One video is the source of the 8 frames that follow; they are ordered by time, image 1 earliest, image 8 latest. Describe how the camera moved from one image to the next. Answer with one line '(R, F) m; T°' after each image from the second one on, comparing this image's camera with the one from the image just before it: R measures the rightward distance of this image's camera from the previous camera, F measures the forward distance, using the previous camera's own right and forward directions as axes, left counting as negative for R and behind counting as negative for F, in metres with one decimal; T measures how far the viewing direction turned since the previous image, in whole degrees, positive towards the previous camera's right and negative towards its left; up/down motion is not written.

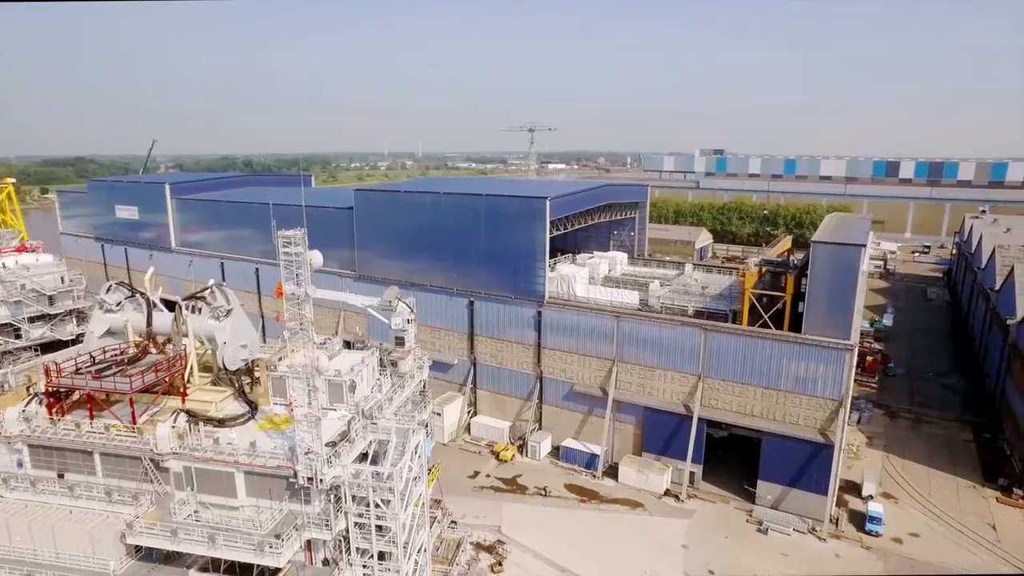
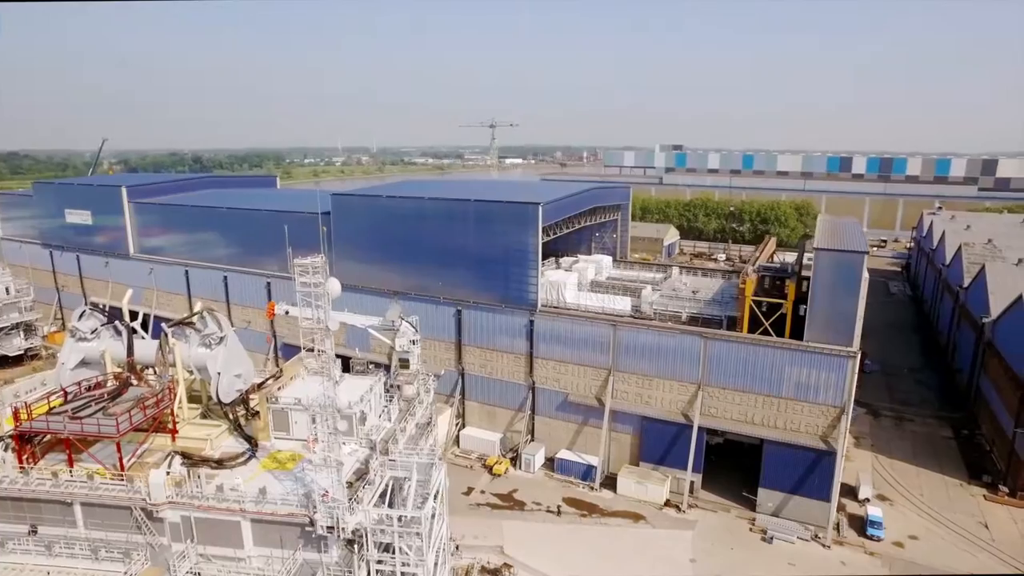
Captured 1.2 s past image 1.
(-1.0, +0.6) m; +4°
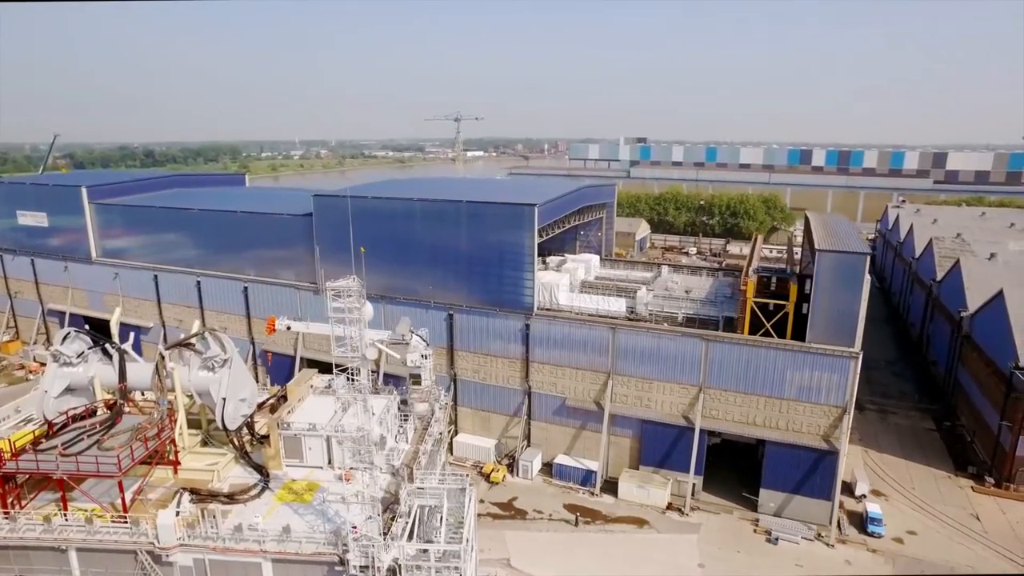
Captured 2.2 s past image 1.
(-0.9, +0.5) m; +4°
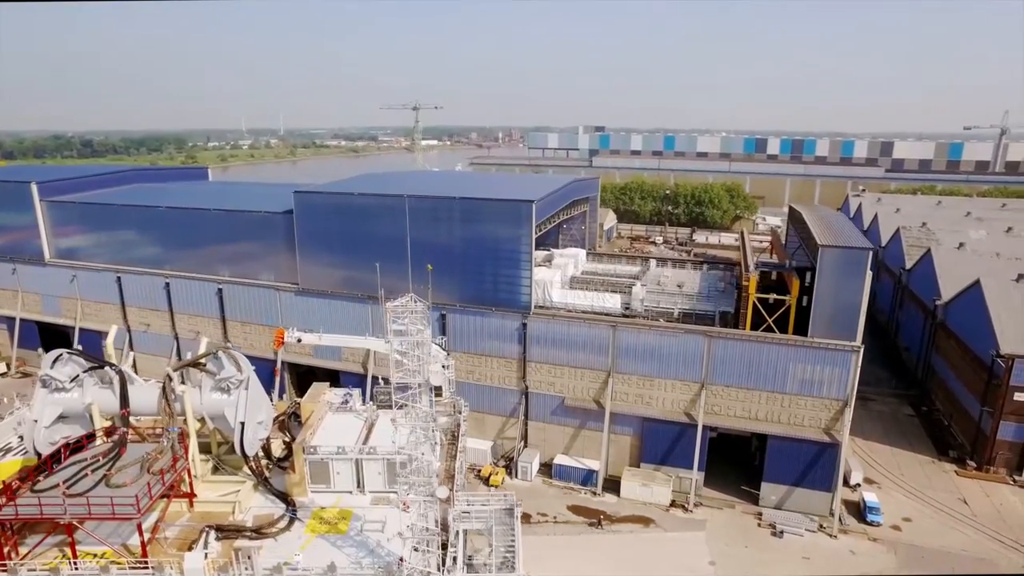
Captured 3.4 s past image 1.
(-1.2, +0.5) m; +4°
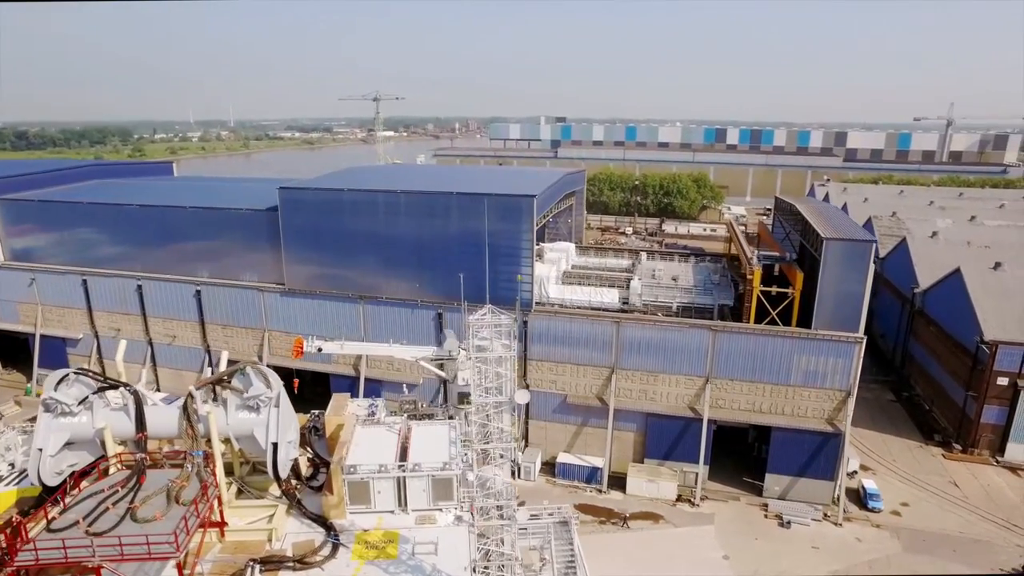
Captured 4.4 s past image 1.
(-1.1, +0.4) m; +4°
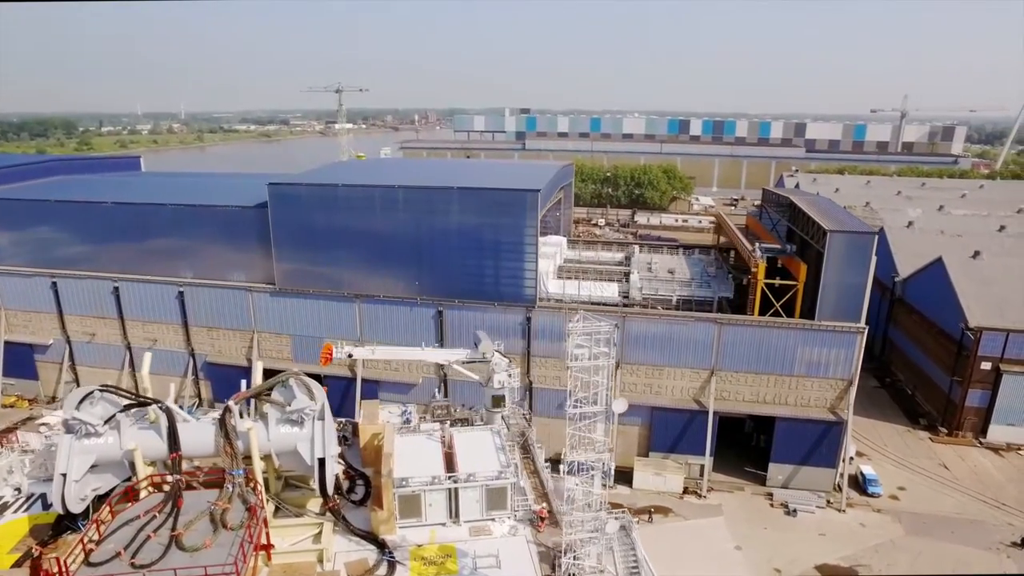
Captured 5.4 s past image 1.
(-1.1, +0.3) m; +4°
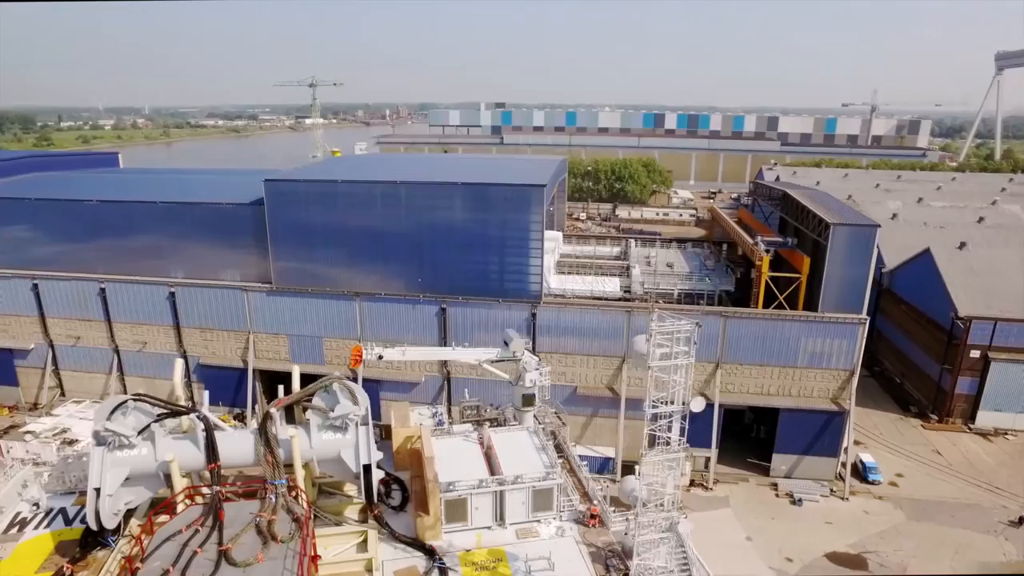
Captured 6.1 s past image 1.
(-0.9, +0.2) m; +3°
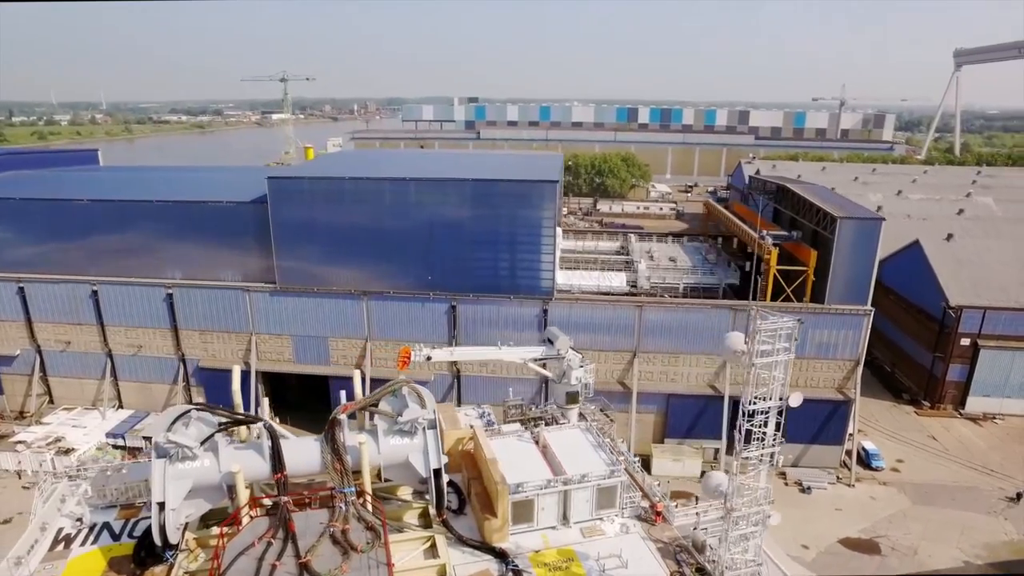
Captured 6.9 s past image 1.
(-1.1, +0.1) m; +3°
